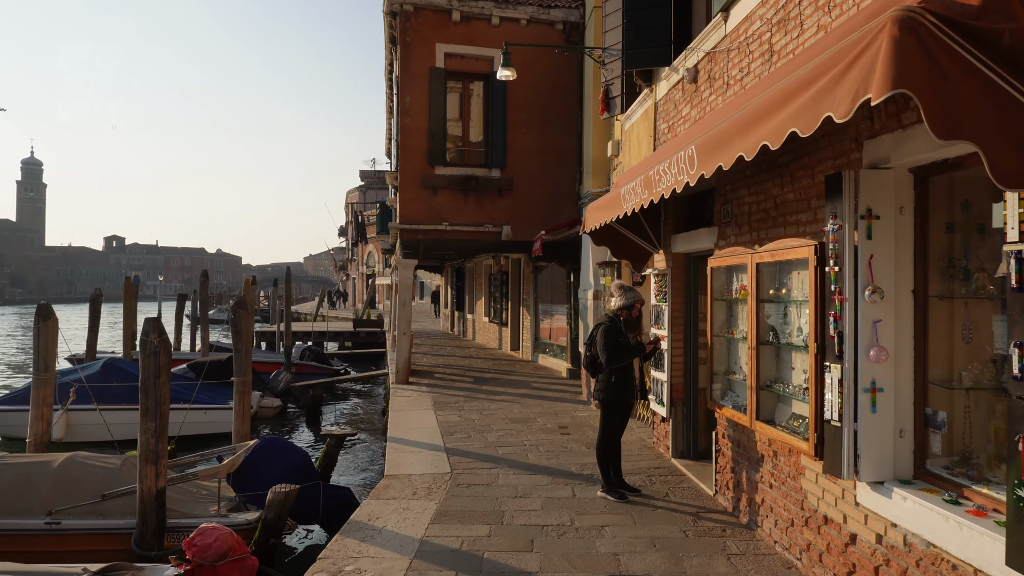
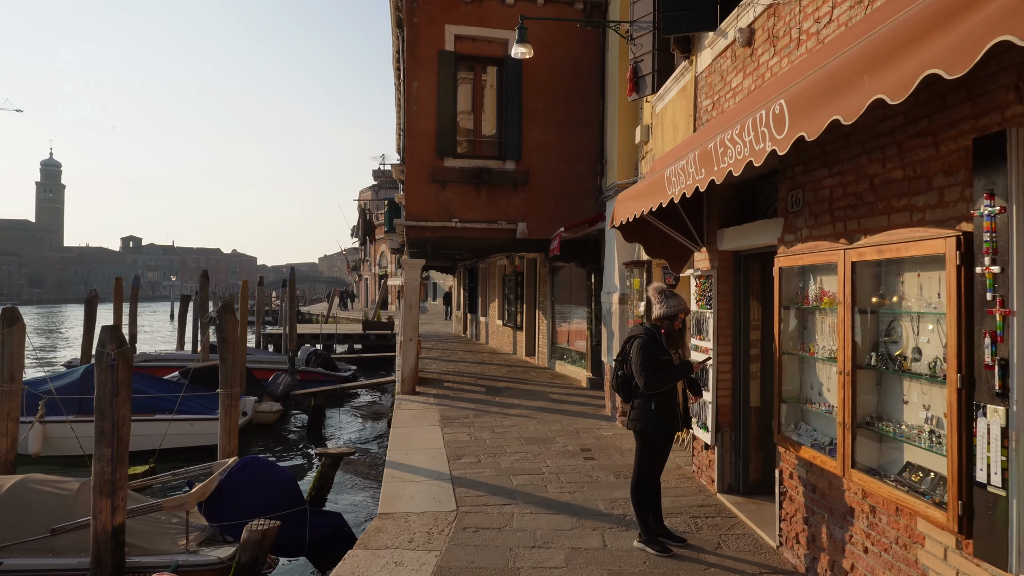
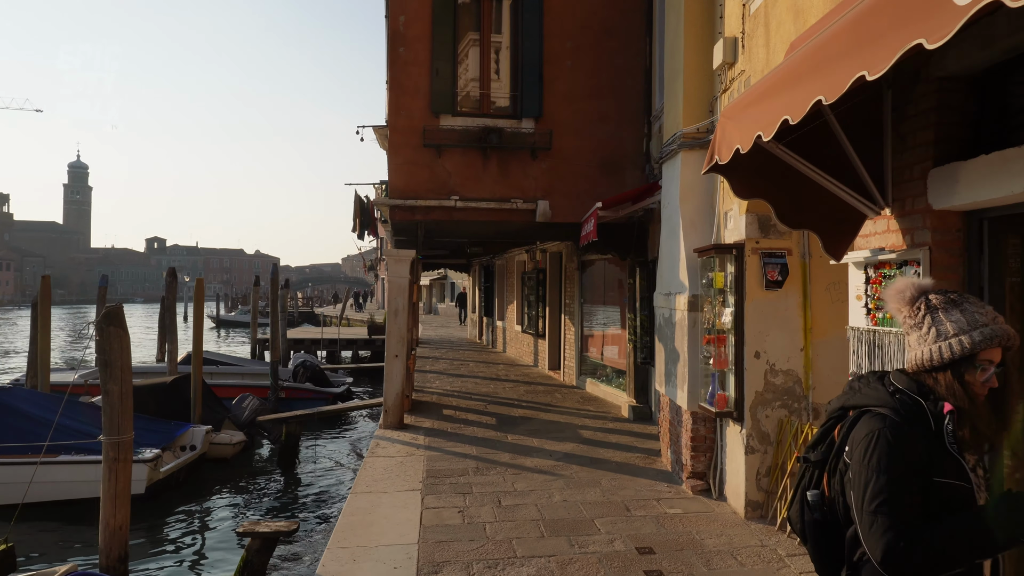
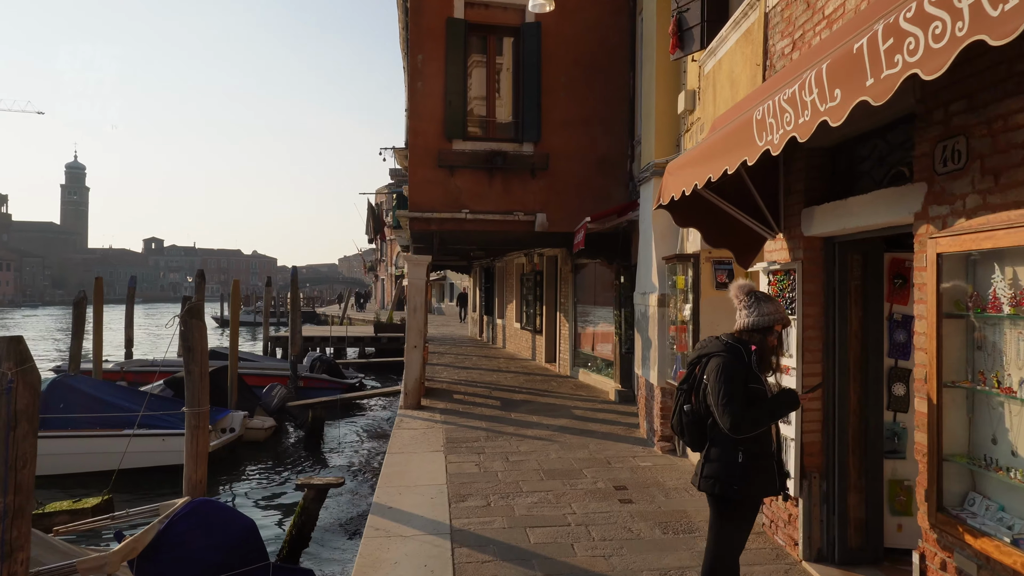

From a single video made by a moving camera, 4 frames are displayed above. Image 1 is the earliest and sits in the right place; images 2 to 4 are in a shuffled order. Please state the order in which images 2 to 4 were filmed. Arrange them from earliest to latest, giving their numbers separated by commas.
2, 4, 3
